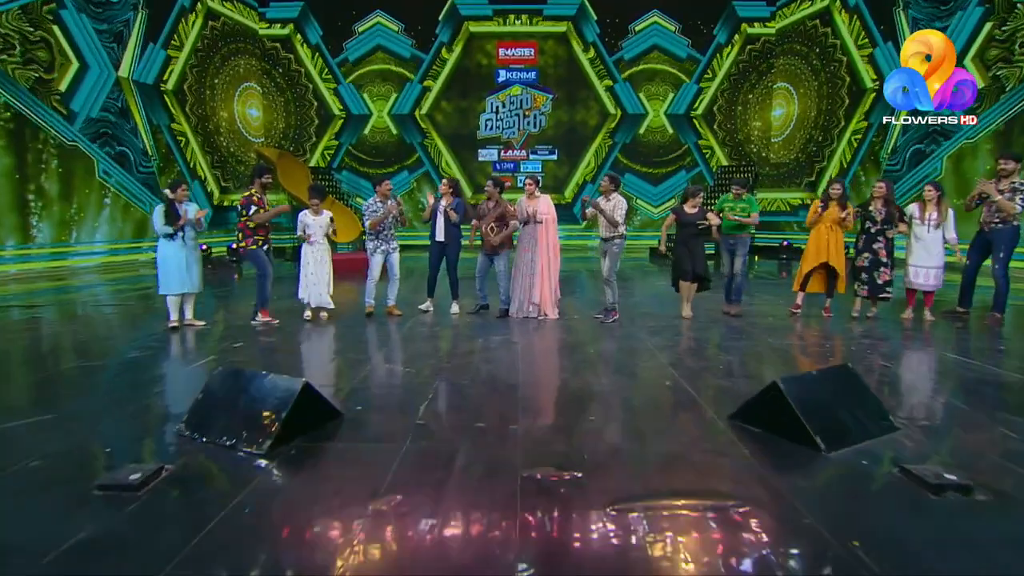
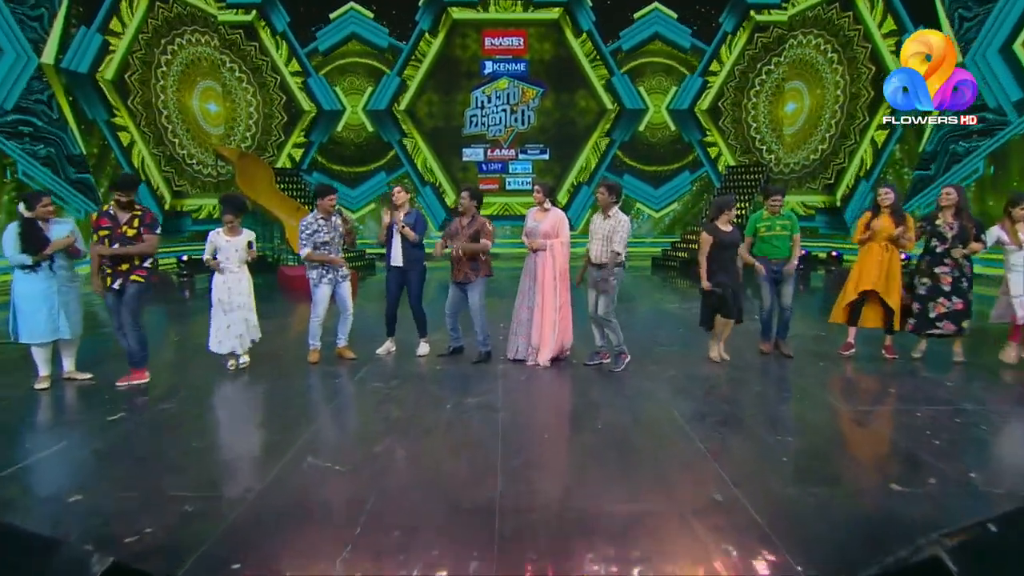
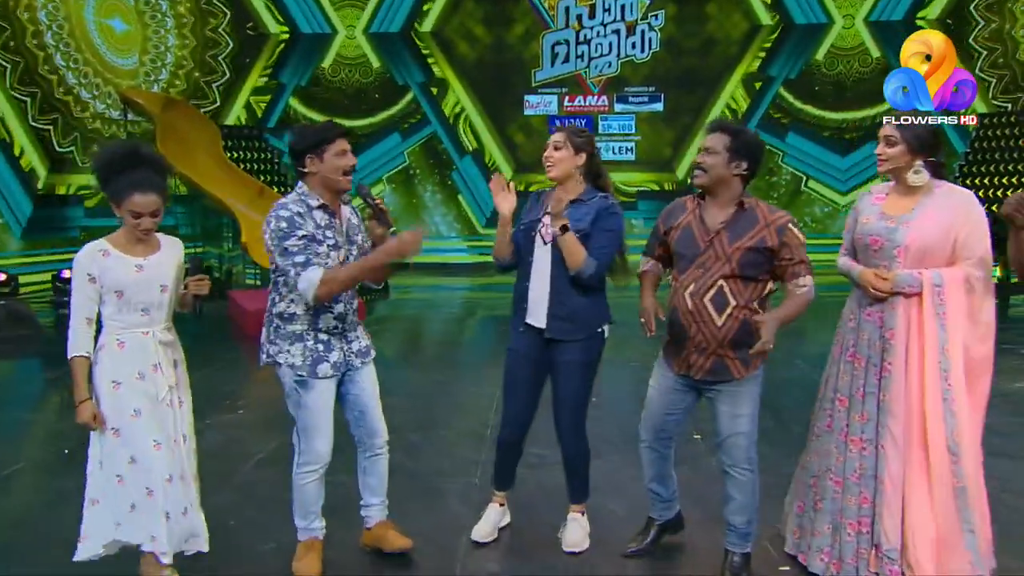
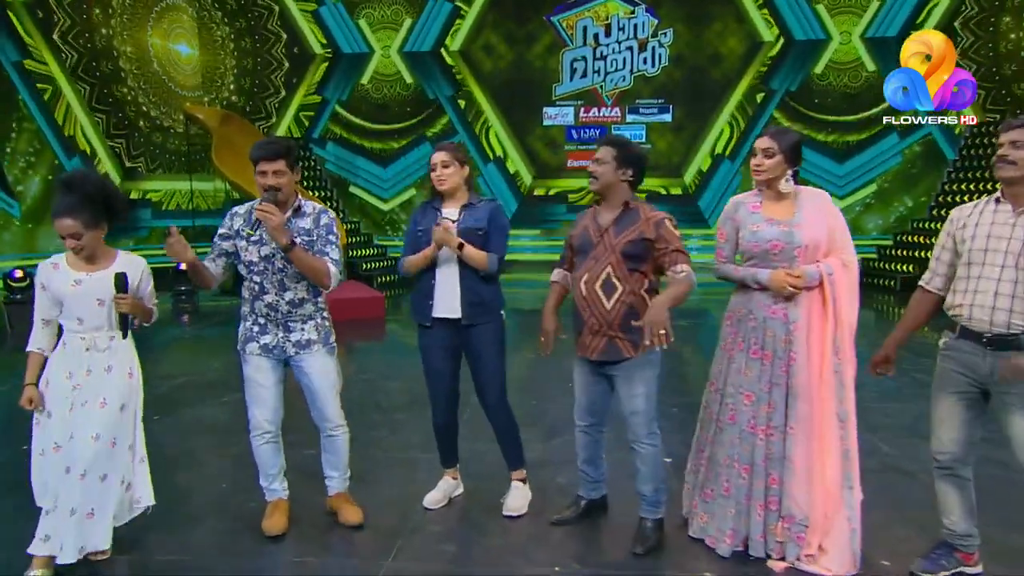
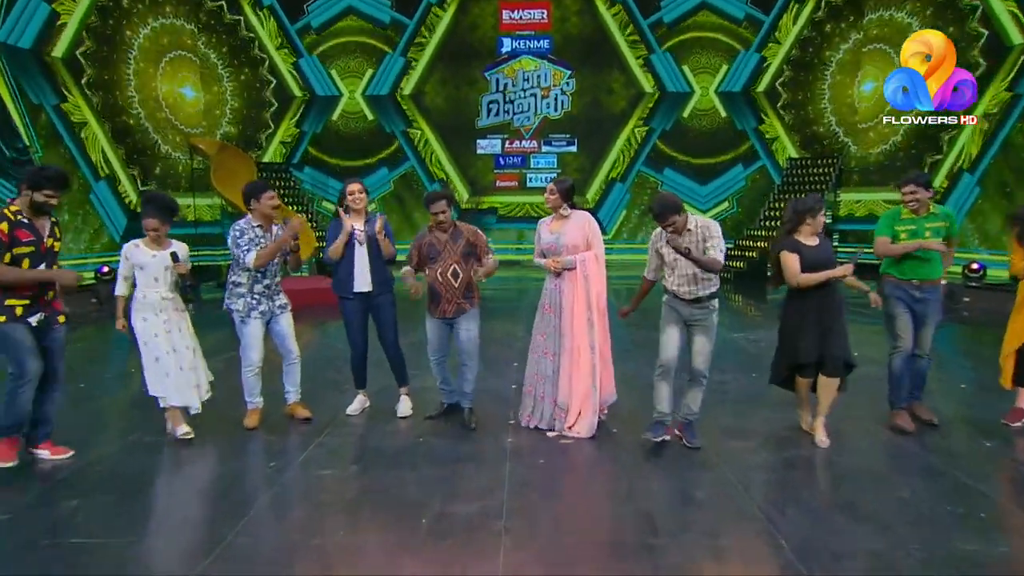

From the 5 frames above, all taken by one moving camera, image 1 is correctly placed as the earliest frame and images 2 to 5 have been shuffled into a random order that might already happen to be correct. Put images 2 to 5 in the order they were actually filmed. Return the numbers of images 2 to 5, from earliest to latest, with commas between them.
2, 5, 4, 3
